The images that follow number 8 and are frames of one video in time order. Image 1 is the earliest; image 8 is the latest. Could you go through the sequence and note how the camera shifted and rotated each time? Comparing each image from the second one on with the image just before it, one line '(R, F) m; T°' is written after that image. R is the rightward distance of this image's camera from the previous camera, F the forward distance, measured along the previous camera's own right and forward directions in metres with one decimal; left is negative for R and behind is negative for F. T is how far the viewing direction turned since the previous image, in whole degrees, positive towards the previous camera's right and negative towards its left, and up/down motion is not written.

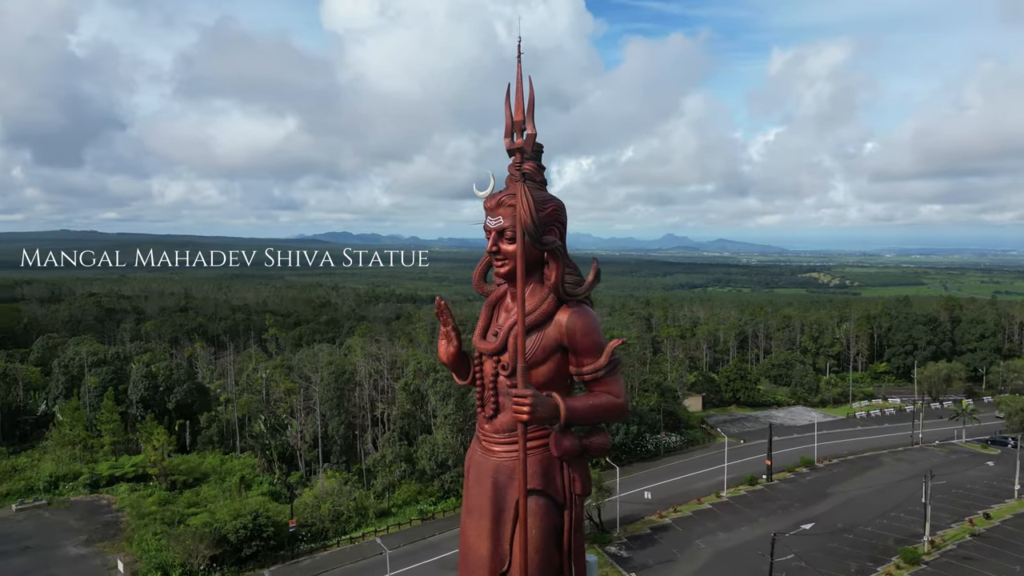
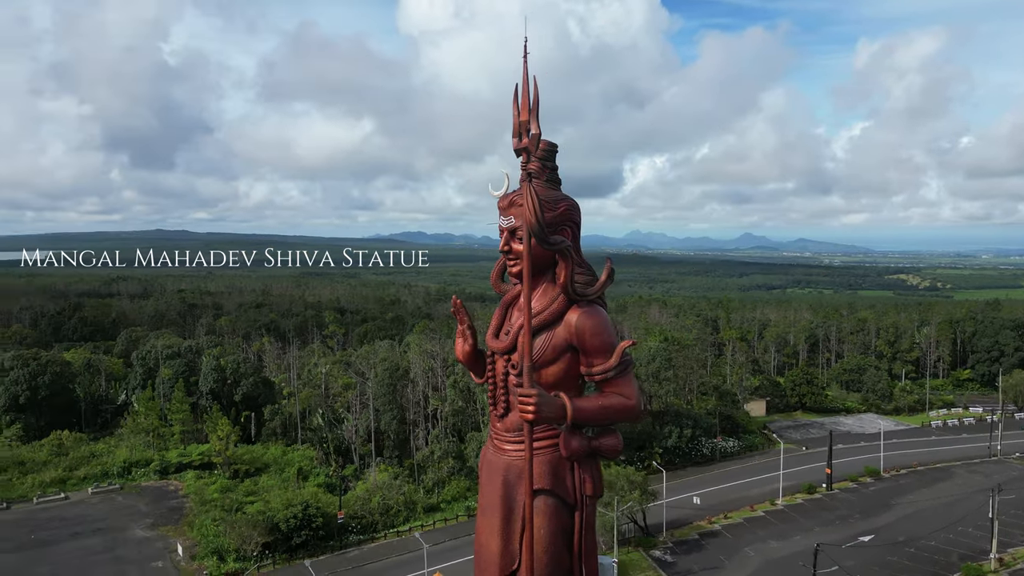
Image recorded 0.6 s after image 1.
(+0.7, 0.0) m; -6°
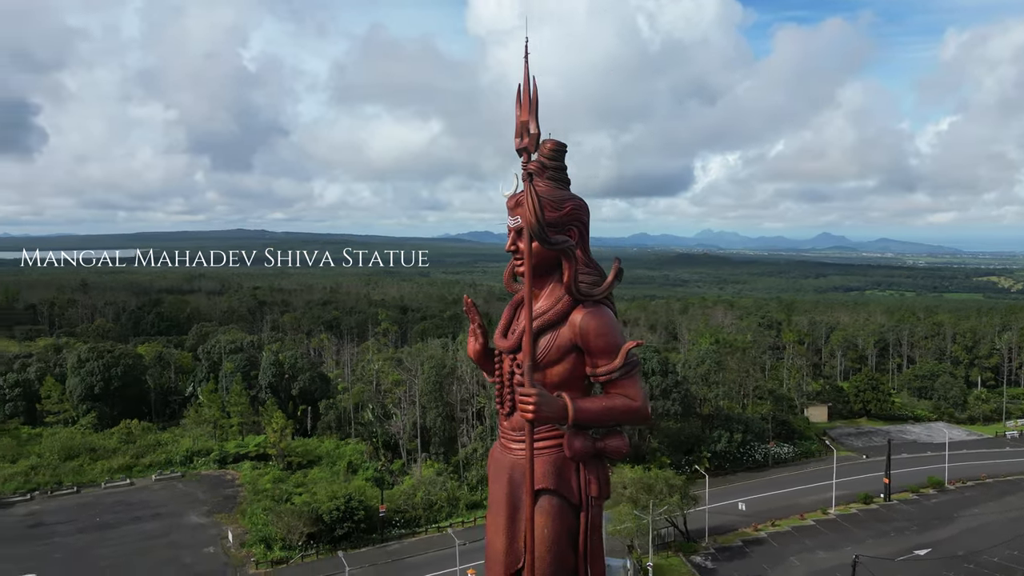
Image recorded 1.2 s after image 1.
(+0.7, 0.0) m; -5°
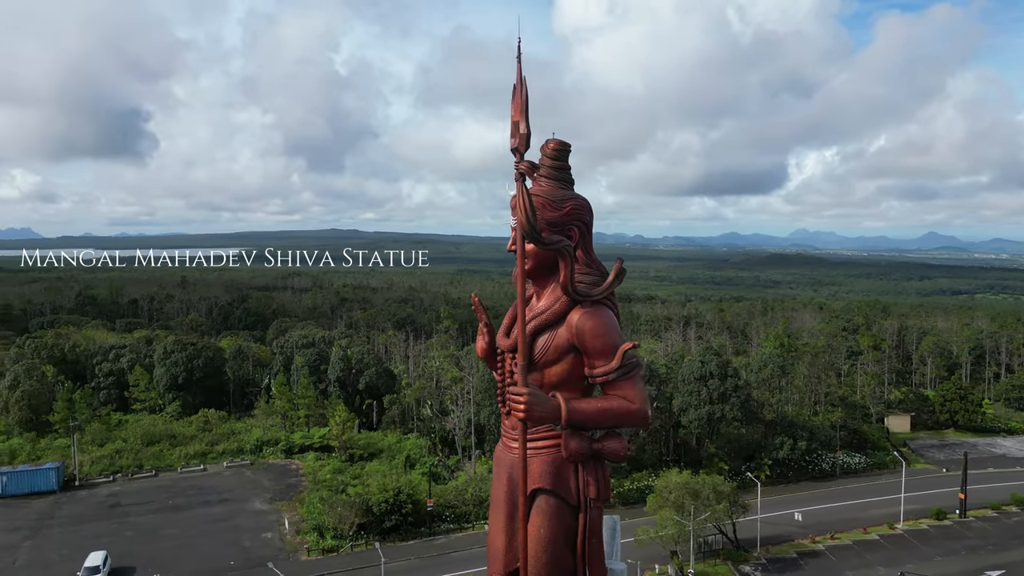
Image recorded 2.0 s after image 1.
(+0.9, 0.0) m; -6°
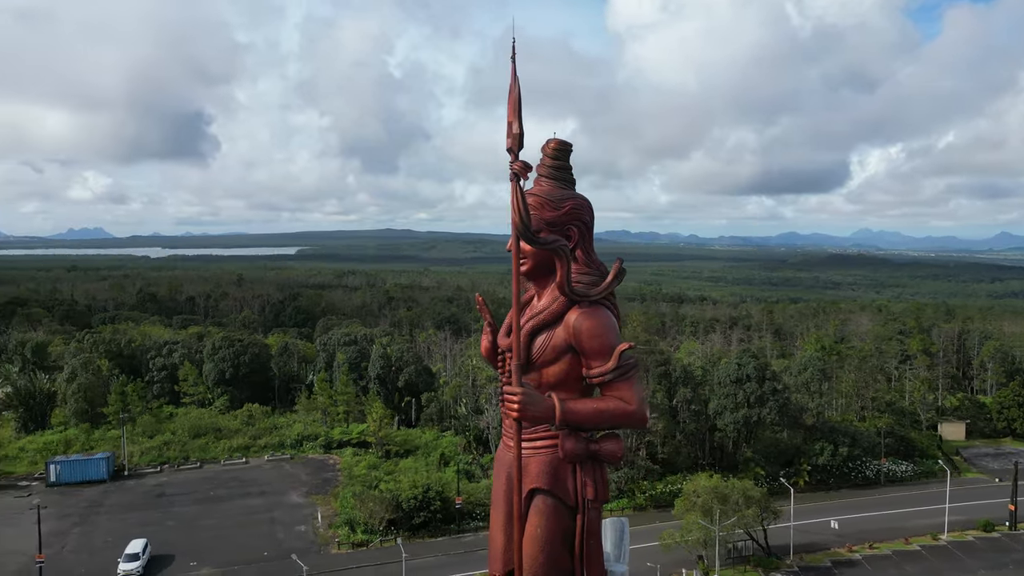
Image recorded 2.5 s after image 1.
(+0.6, 0.0) m; -4°
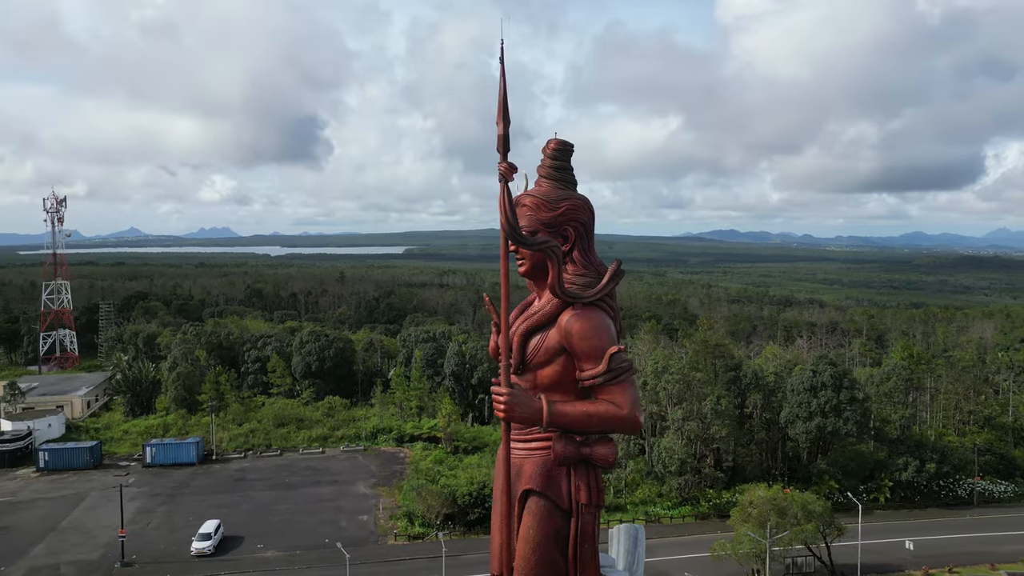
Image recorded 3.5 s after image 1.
(+1.2, +0.1) m; -8°
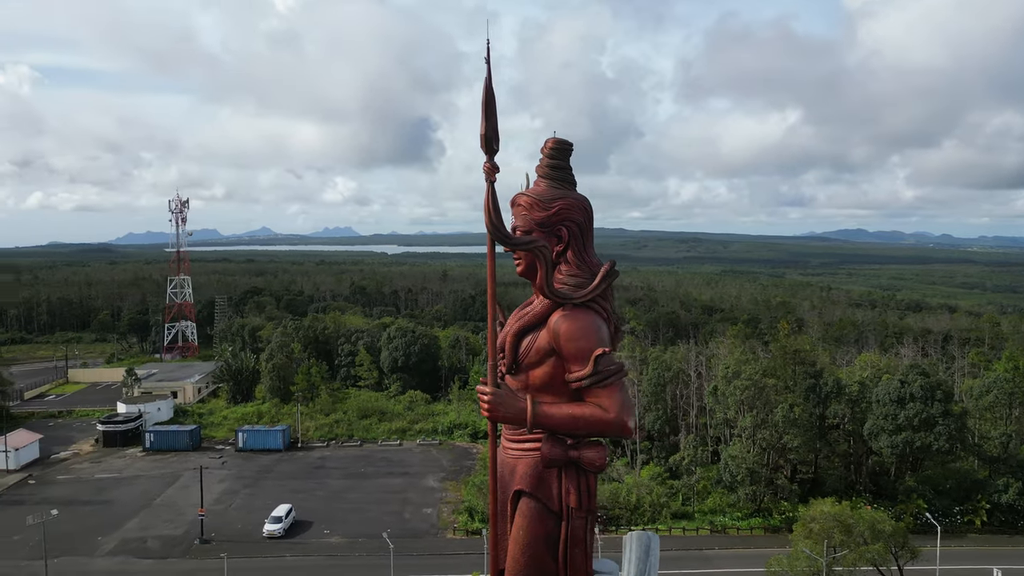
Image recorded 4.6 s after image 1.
(+1.3, +0.1) m; -8°
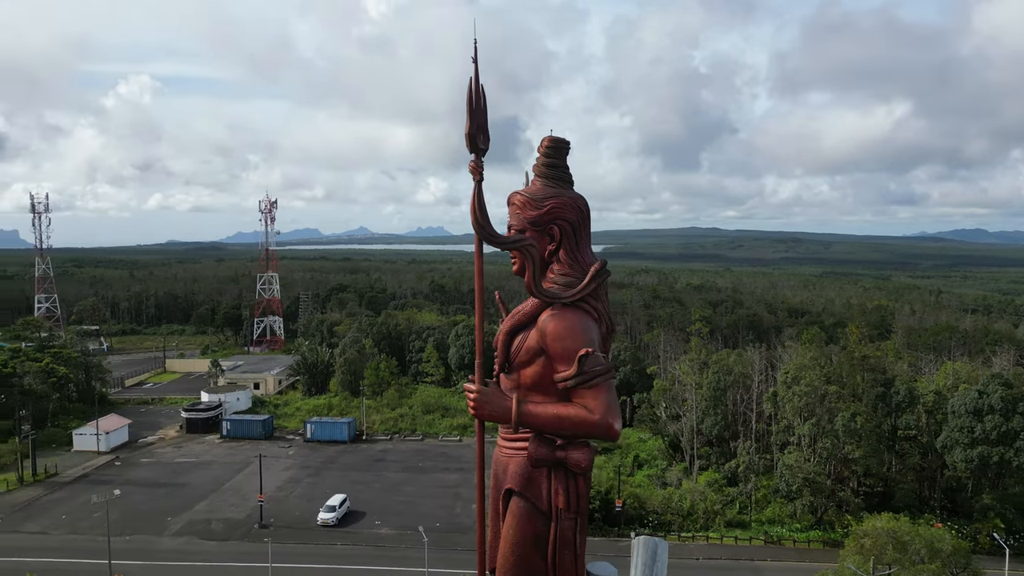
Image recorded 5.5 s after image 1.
(+1.1, +0.1) m; -7°
